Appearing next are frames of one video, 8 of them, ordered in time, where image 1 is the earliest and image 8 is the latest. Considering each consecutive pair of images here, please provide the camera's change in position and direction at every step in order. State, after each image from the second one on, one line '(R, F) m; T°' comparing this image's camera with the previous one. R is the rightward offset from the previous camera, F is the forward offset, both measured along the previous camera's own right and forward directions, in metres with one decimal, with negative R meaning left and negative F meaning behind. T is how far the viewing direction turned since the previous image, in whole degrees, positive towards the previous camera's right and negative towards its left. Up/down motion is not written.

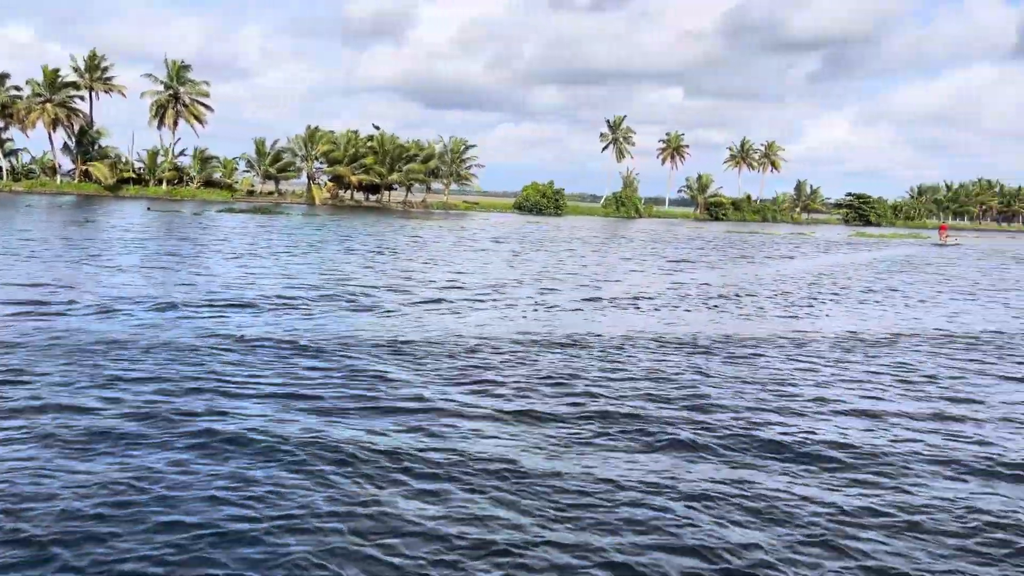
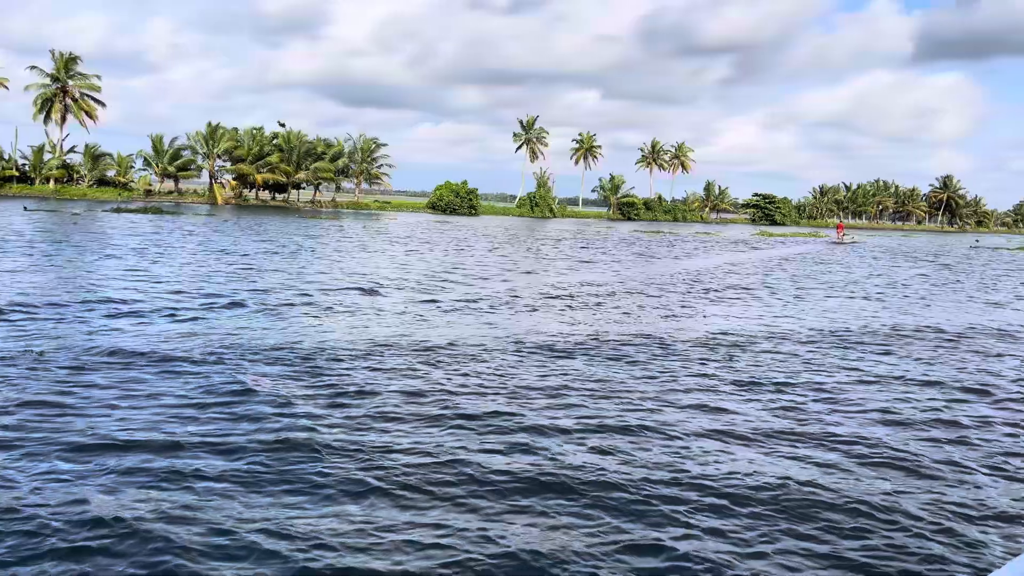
(+0.9, +0.6) m; +6°
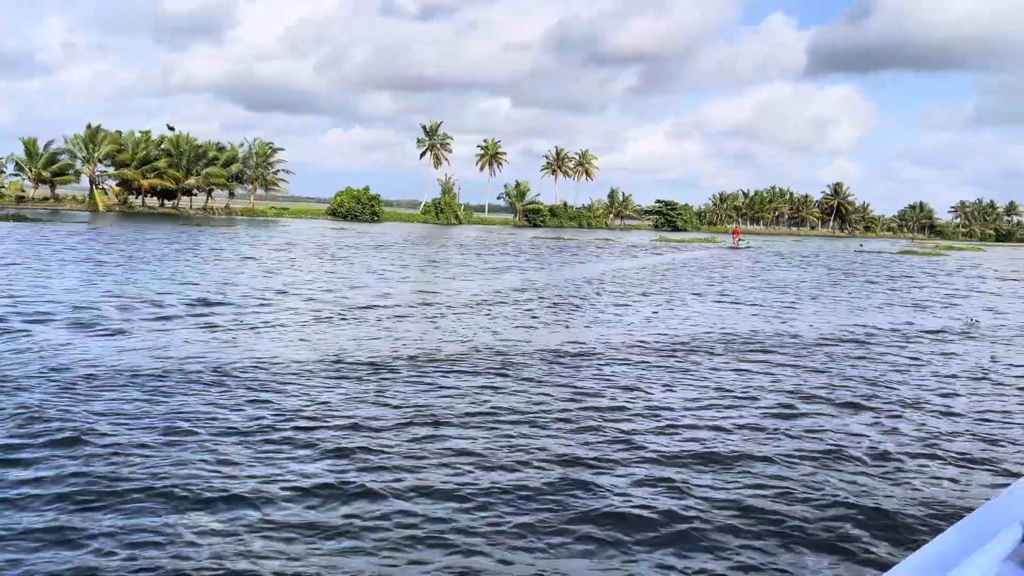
(+1.1, +0.8) m; +6°
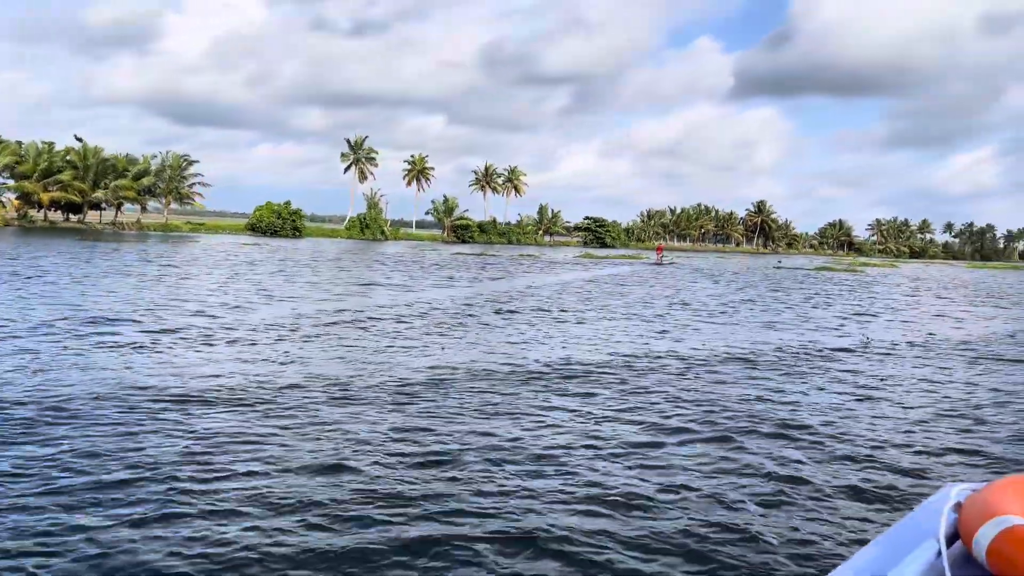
(+1.1, +1.0) m; +5°
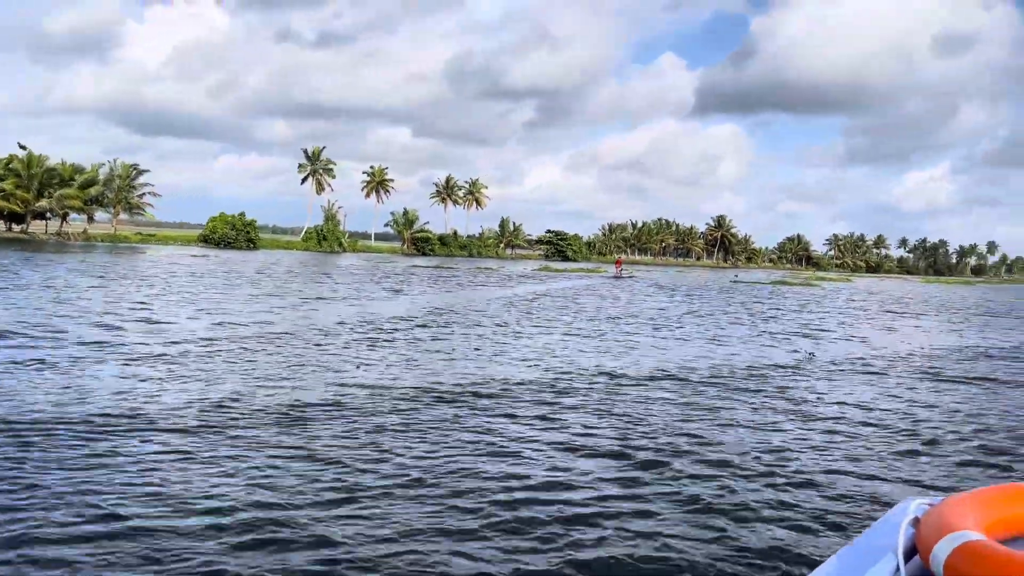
(+0.7, +0.7) m; +2°
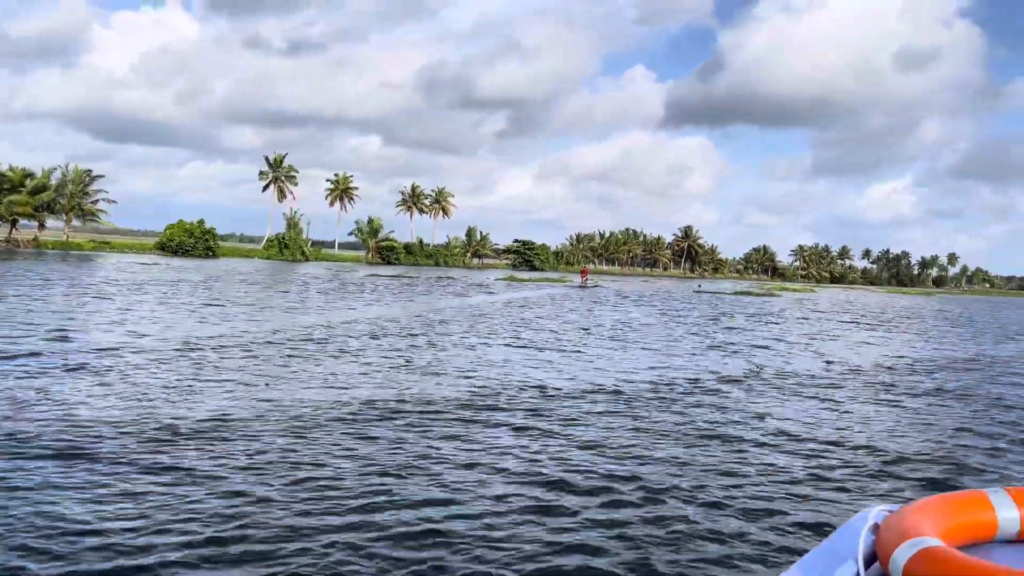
(+0.7, +0.8) m; +2°
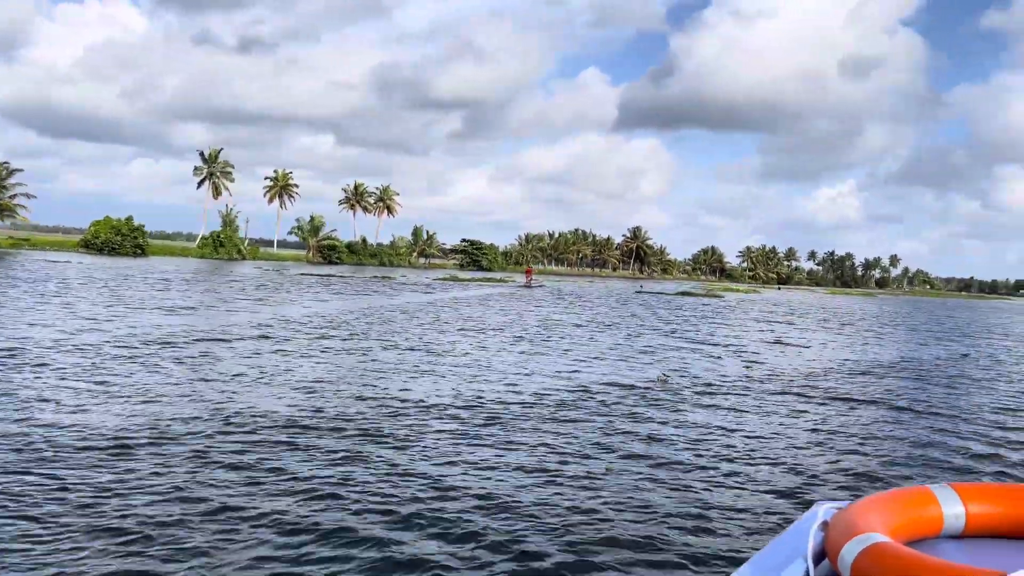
(+1.3, +1.6) m; +3°
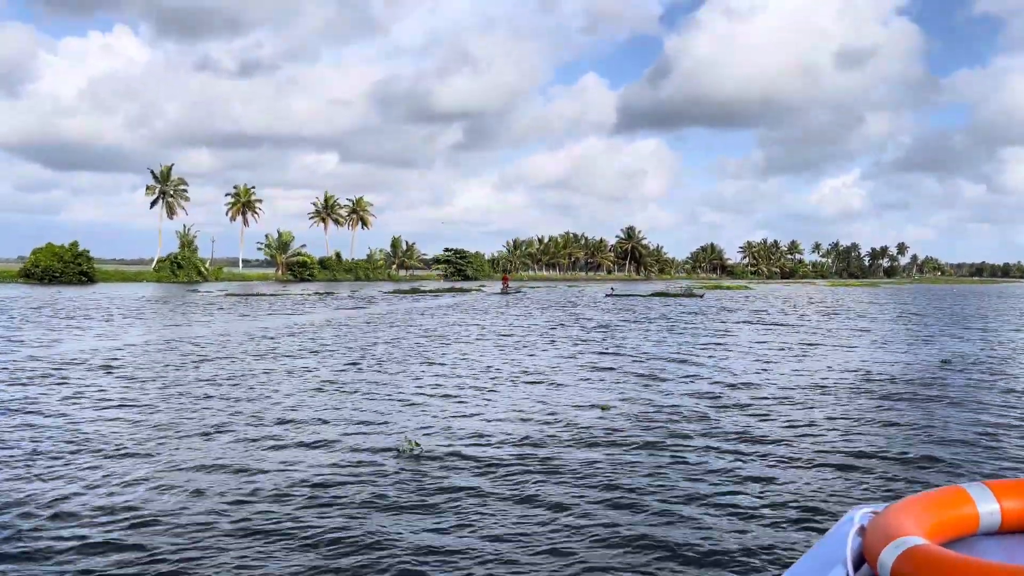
(+3.9, +5.4) m; -1°
